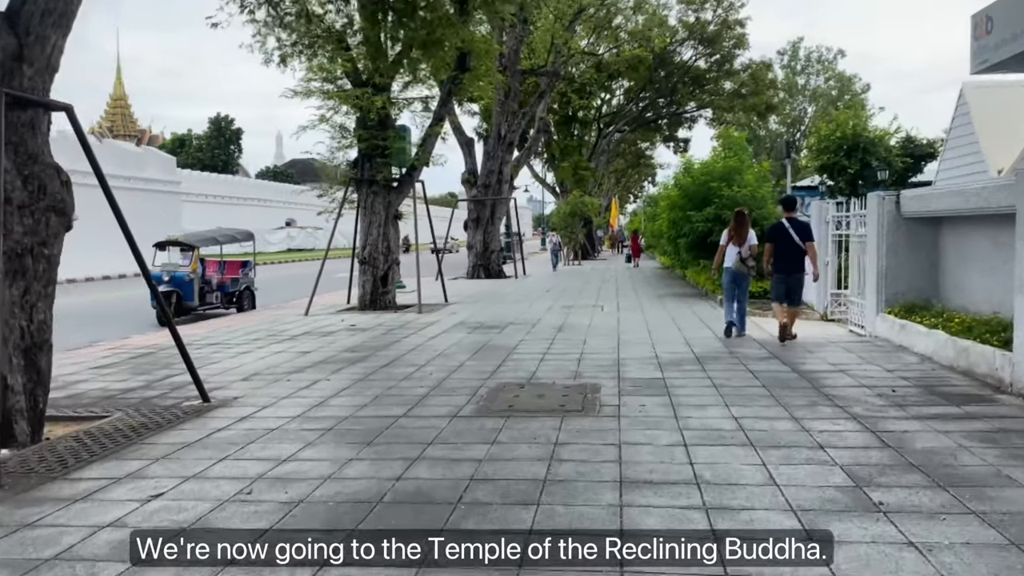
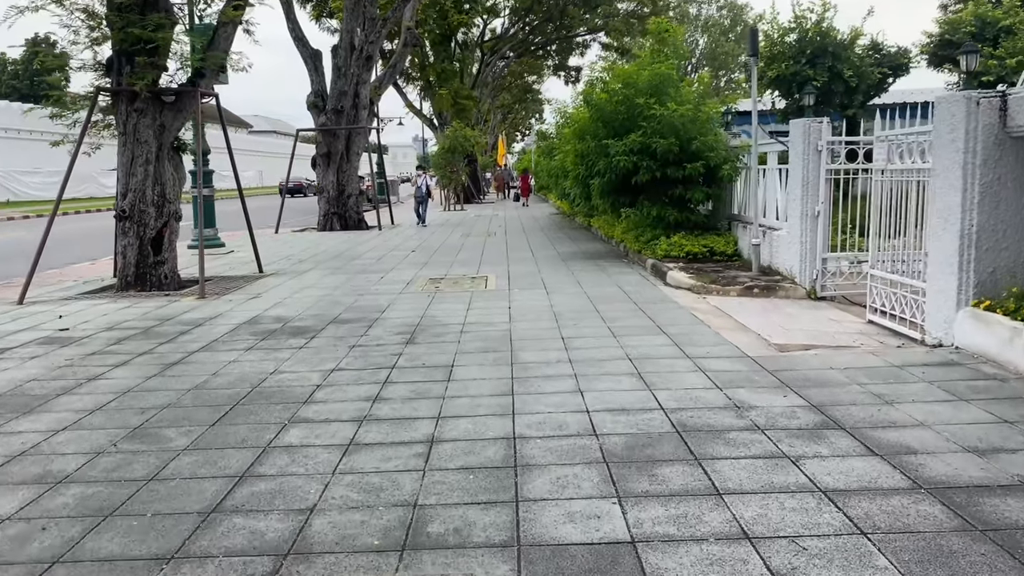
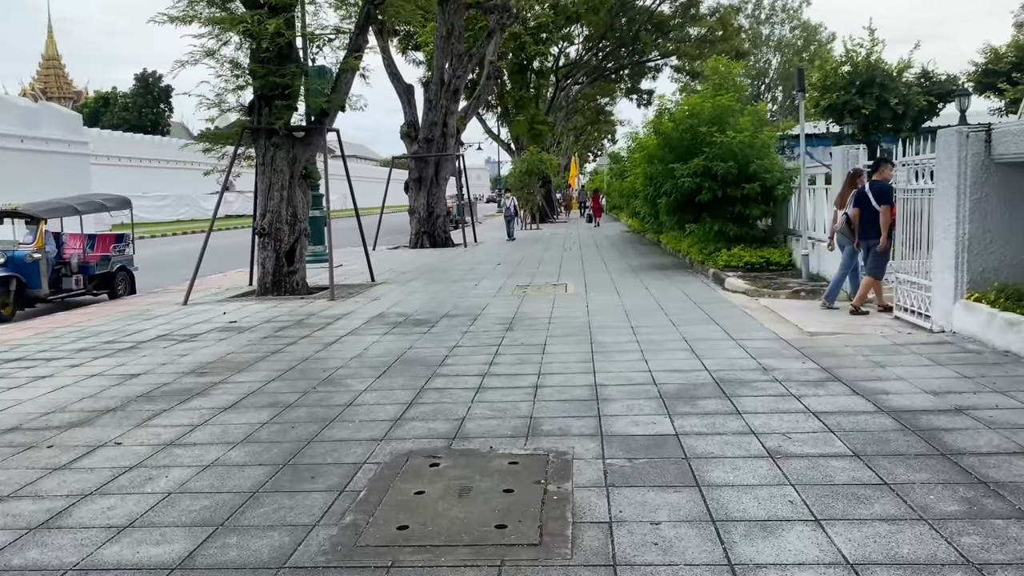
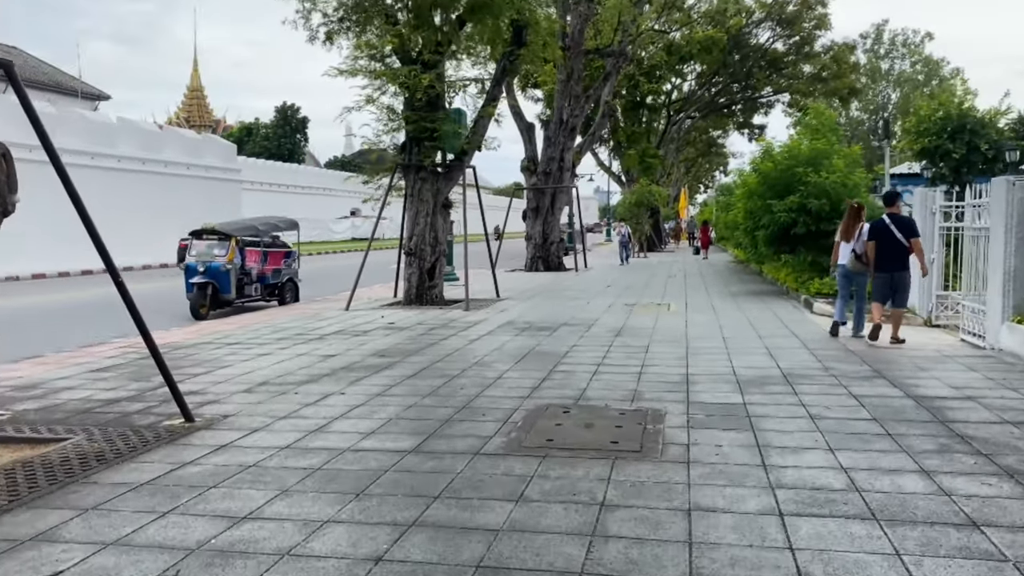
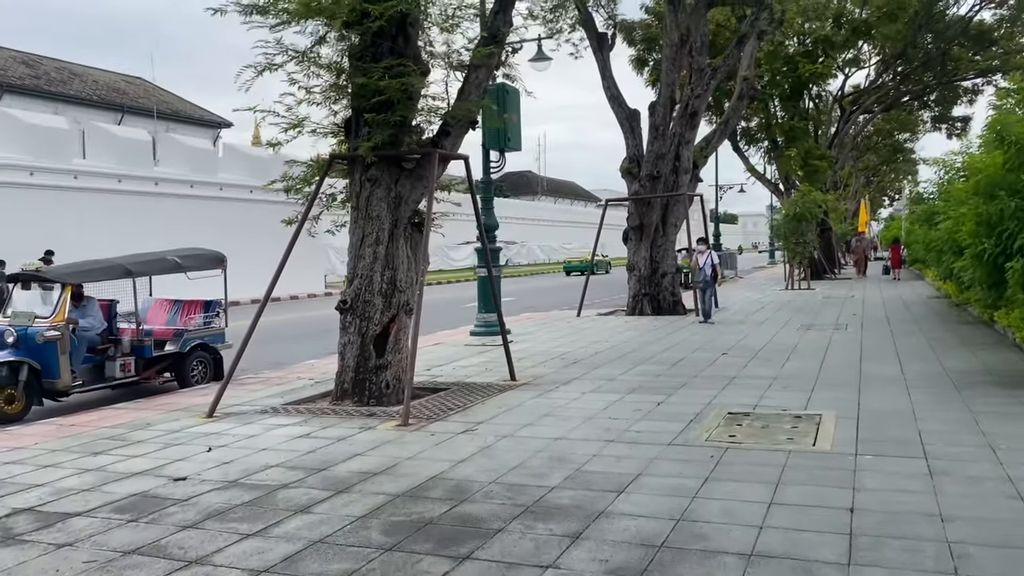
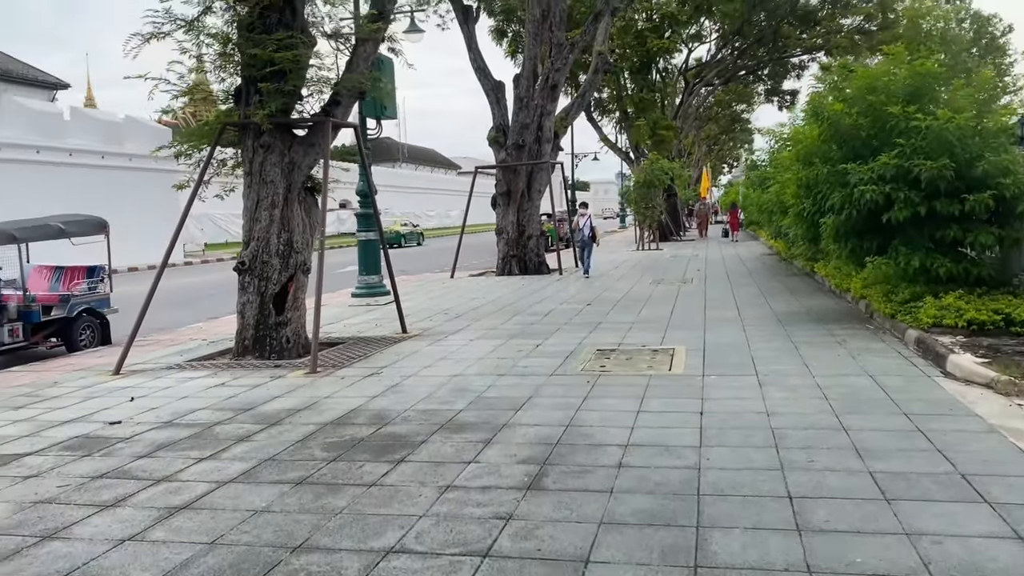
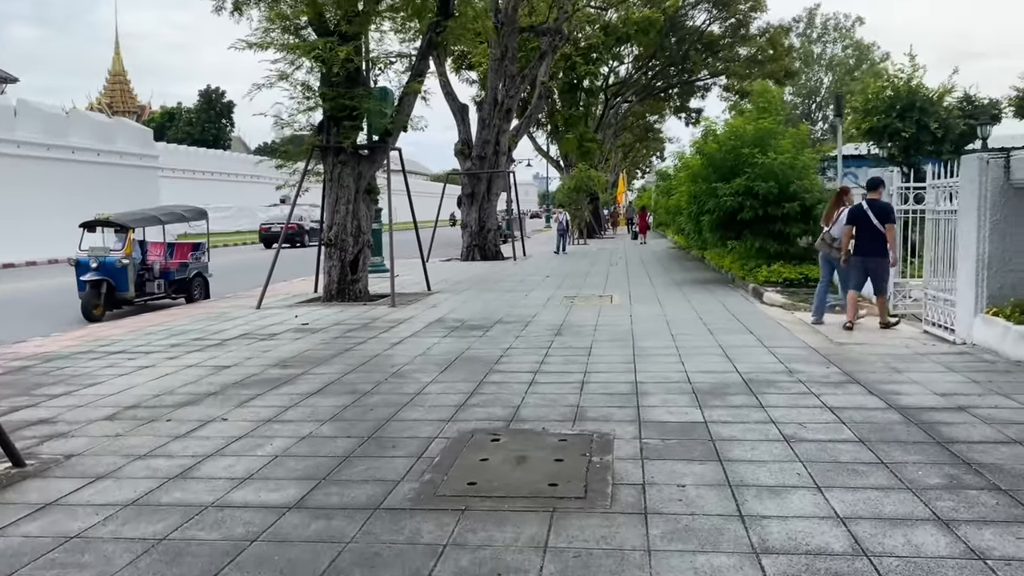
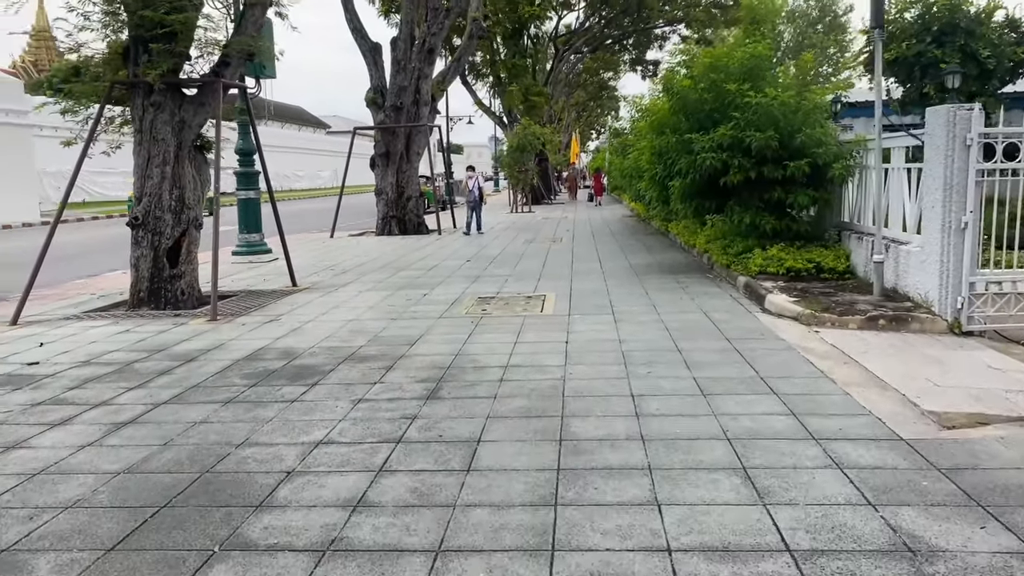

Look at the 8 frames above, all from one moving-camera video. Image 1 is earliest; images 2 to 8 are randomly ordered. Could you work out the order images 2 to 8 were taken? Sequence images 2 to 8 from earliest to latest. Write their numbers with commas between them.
4, 7, 3, 2, 8, 6, 5
